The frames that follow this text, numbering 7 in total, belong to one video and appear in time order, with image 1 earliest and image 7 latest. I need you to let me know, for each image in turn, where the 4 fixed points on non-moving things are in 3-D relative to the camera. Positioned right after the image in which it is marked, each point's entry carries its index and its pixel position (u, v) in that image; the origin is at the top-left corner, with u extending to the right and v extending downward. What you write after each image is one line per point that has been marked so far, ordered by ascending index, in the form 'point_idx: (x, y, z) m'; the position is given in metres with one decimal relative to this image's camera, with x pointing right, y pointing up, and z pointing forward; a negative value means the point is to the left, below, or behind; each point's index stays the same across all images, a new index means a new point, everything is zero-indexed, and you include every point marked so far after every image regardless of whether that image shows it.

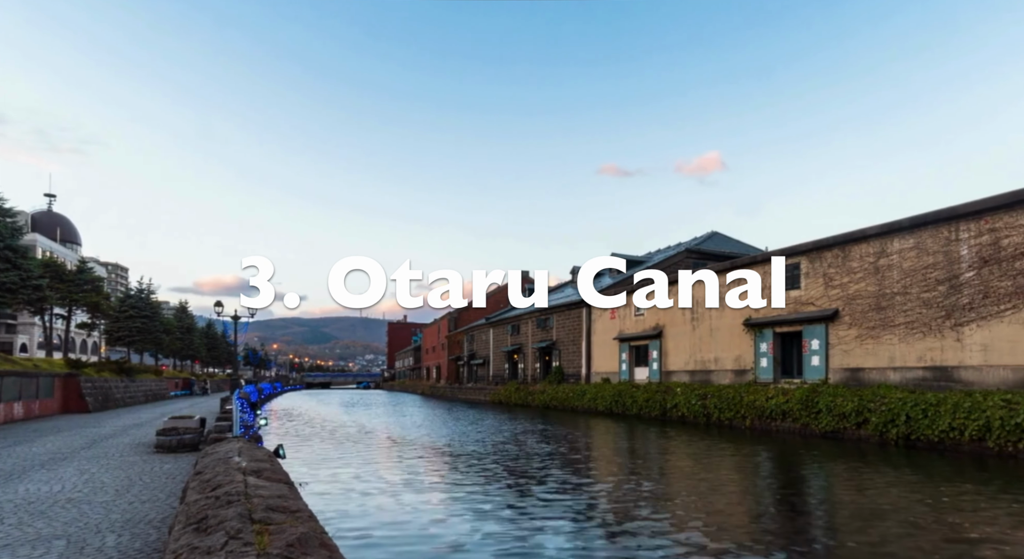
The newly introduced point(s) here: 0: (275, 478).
0: (-3.1, -2.6, +8.8) m
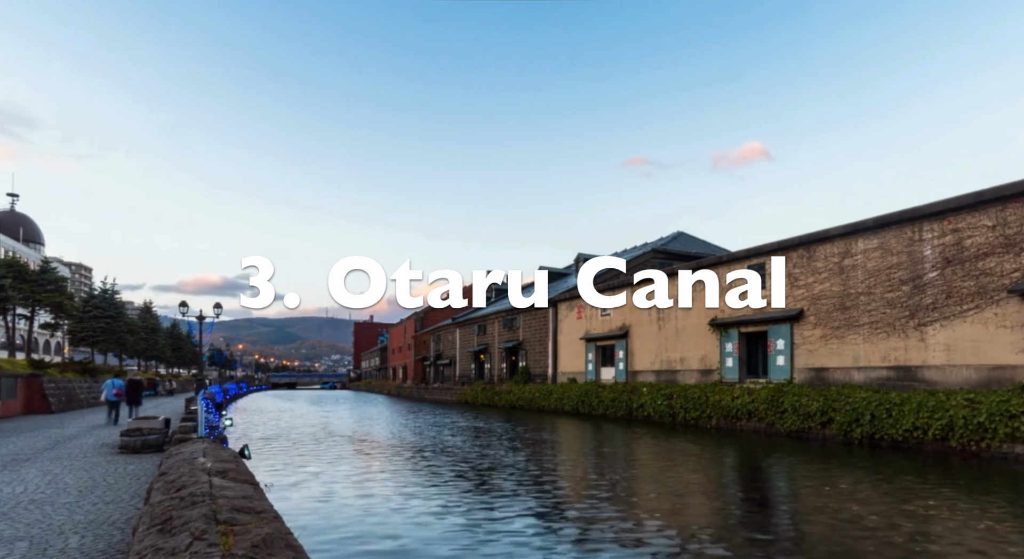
0: (-3.6, -2.6, +8.8) m
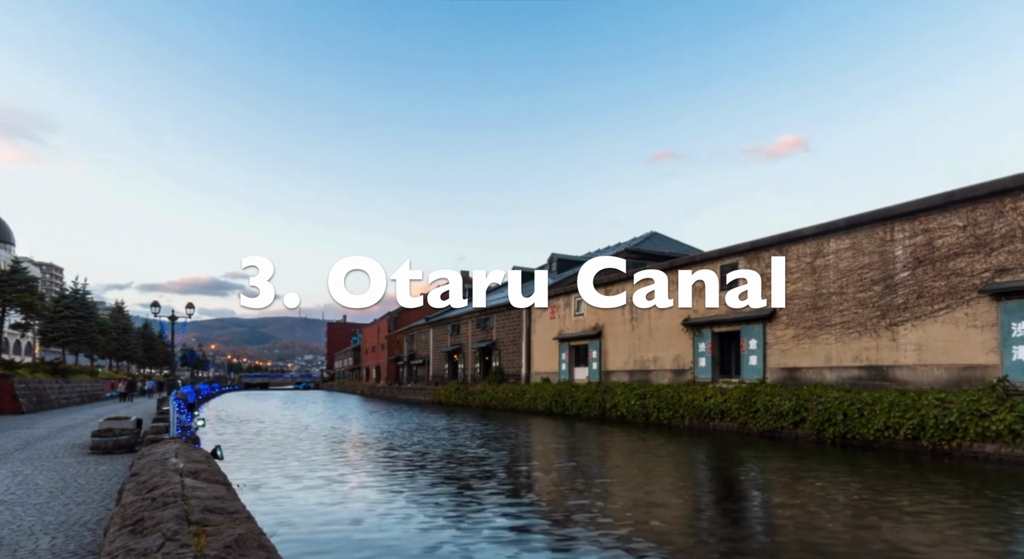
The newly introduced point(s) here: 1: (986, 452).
0: (-3.9, -2.6, +8.8) m
1: (+7.7, -2.9, +11.2) m
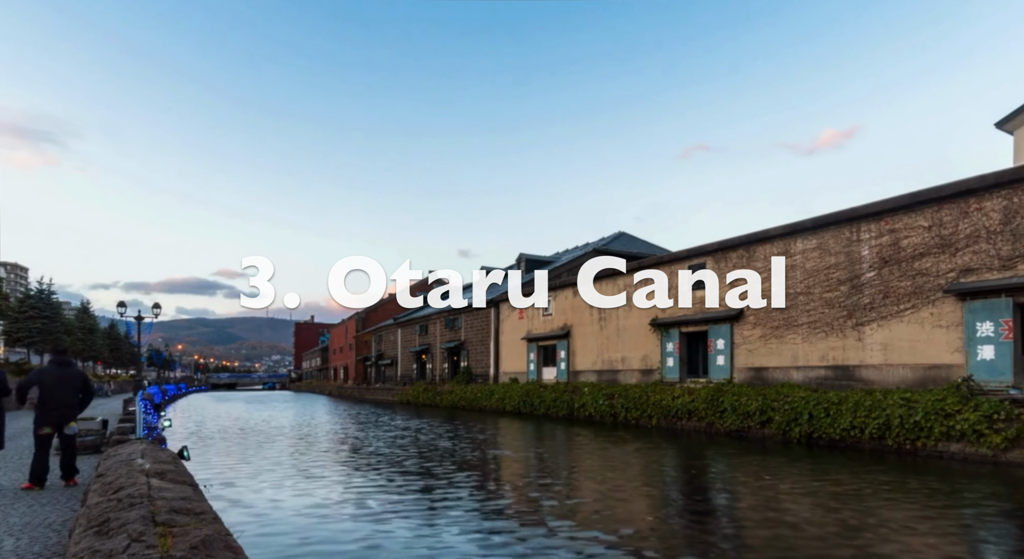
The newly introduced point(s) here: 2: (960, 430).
0: (-4.4, -2.6, +8.8) m
1: (+7.2, -2.9, +11.3) m
2: (+7.2, -2.5, +11.0) m
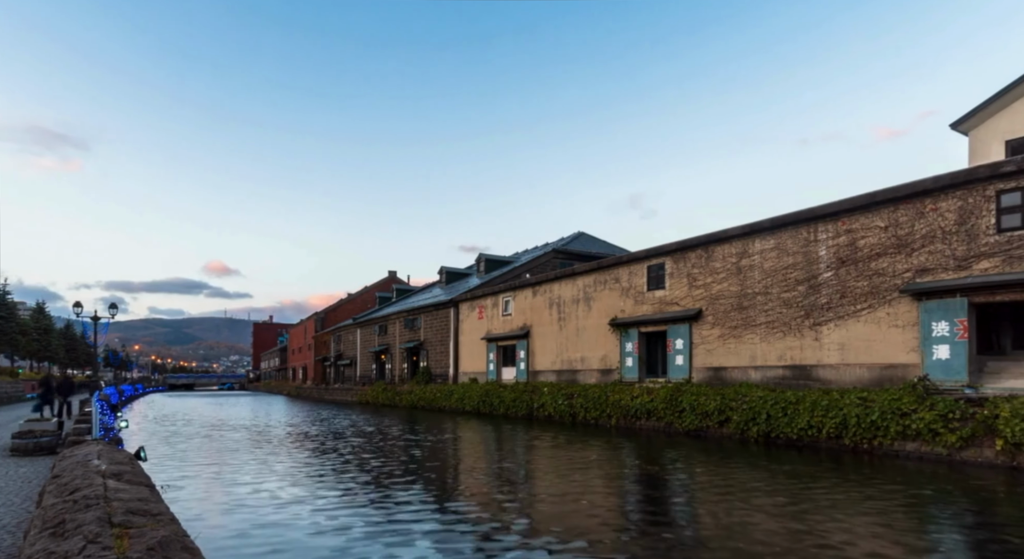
0: (-4.9, -2.6, +8.7) m
1: (+6.7, -2.9, +11.3) m
2: (+6.6, -2.5, +11.1) m
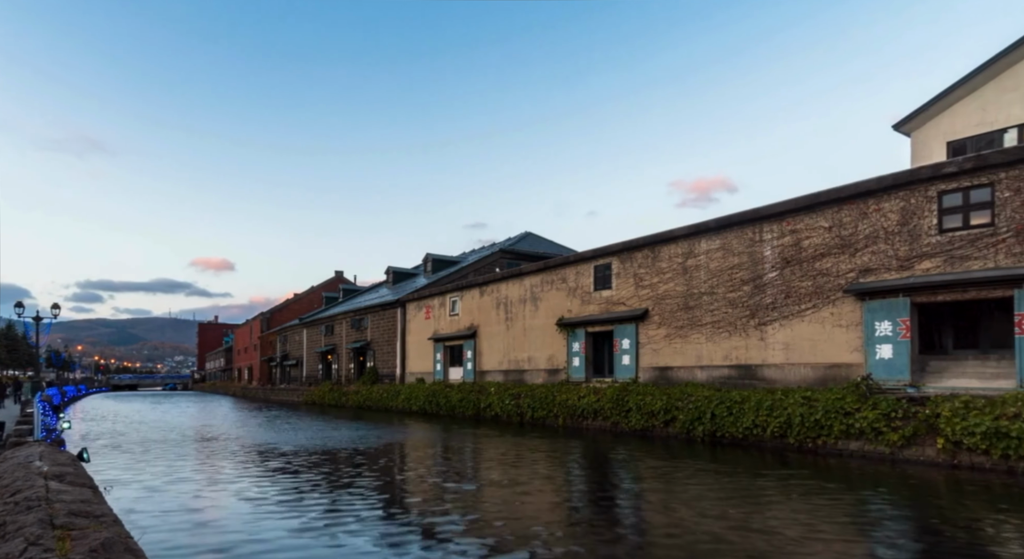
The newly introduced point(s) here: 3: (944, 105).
0: (-5.6, -2.6, +8.4) m
1: (+5.9, -2.9, +11.5) m
2: (+5.8, -2.5, +11.2) m
3: (+12.5, +5.0, +19.2) m
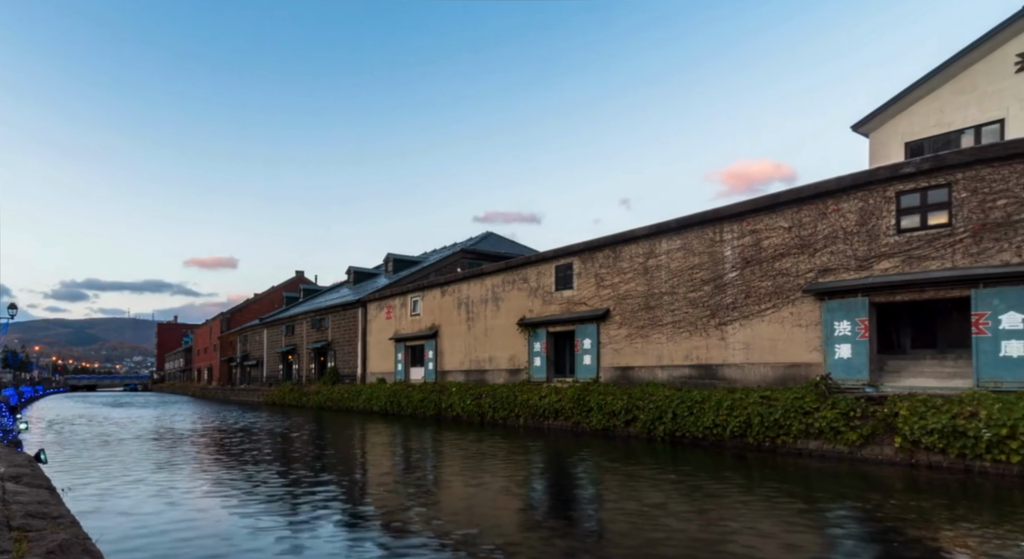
0: (-6.1, -2.6, +7.9) m
1: (+5.2, -2.9, +11.5) m
2: (+5.2, -2.5, +11.3) m
3: (+11.4, +5.0, +19.6) m
